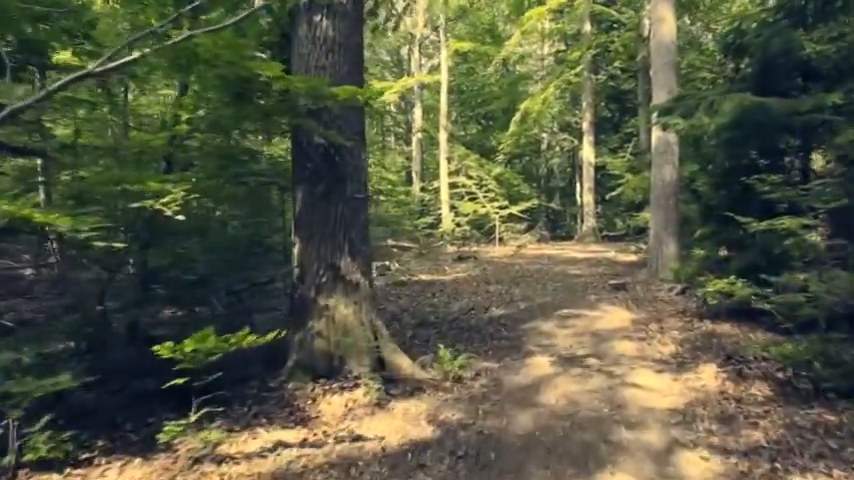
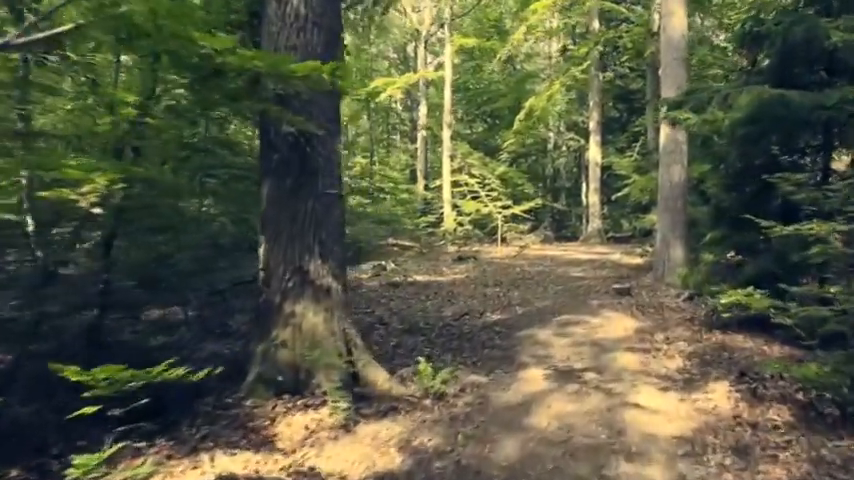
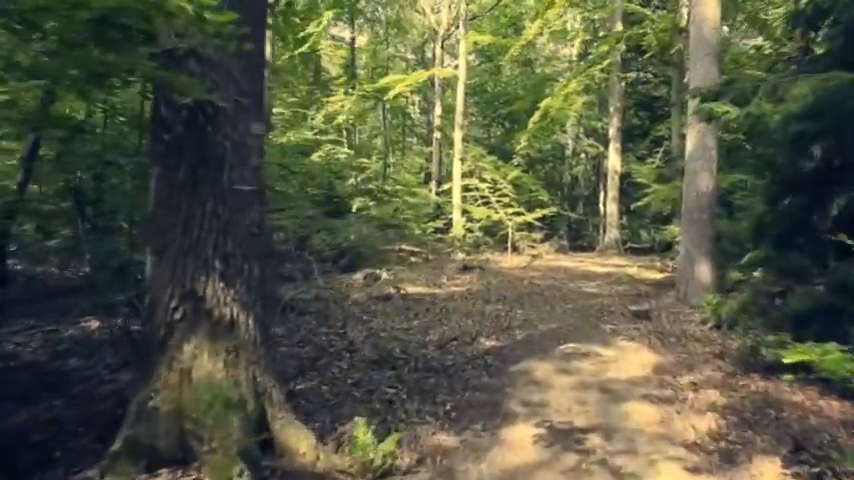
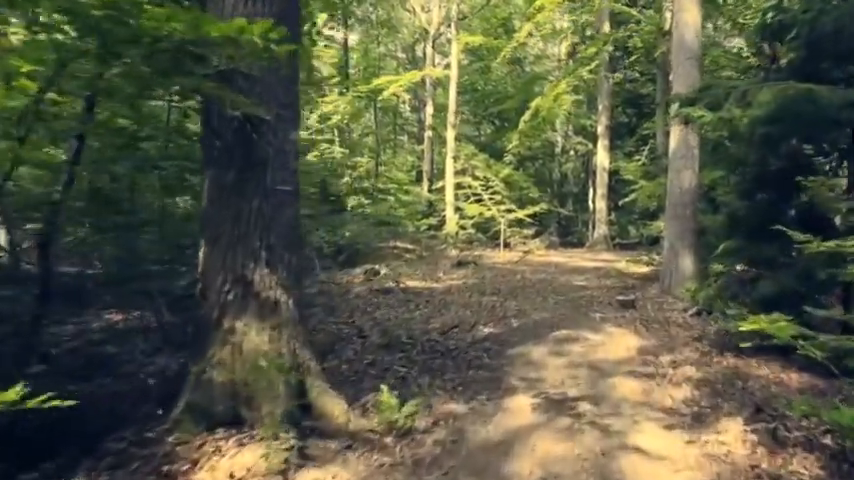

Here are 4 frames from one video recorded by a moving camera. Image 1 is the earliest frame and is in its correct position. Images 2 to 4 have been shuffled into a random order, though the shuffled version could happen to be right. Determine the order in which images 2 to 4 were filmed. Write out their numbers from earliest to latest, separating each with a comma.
2, 4, 3
